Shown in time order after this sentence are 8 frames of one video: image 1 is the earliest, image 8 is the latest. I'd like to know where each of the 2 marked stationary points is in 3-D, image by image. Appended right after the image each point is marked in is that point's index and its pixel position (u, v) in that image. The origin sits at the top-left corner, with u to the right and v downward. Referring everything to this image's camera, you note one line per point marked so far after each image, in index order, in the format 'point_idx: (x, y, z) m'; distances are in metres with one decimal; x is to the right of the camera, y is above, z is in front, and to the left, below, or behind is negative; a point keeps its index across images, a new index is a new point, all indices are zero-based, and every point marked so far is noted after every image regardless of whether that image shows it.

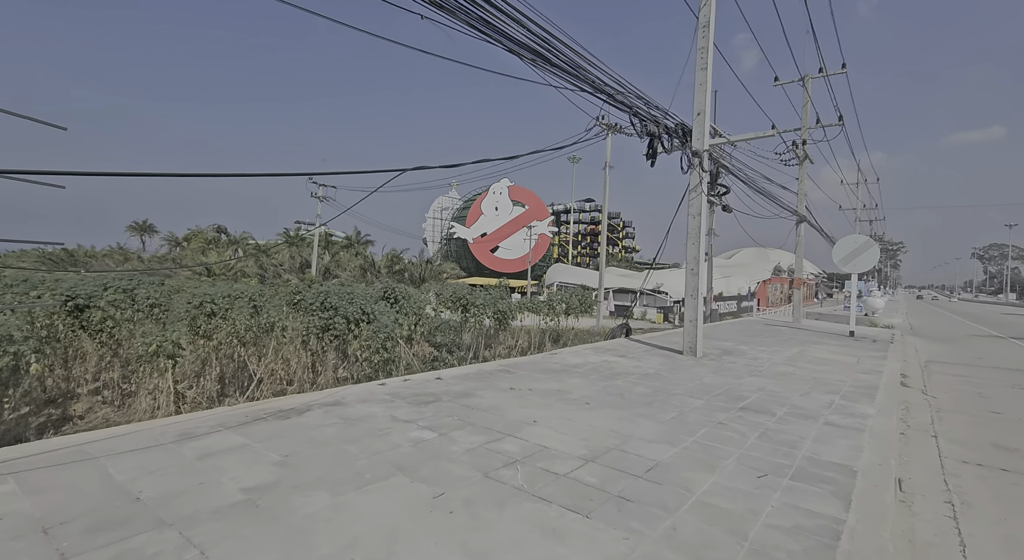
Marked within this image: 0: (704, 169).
0: (+2.5, +1.5, +6.7) m
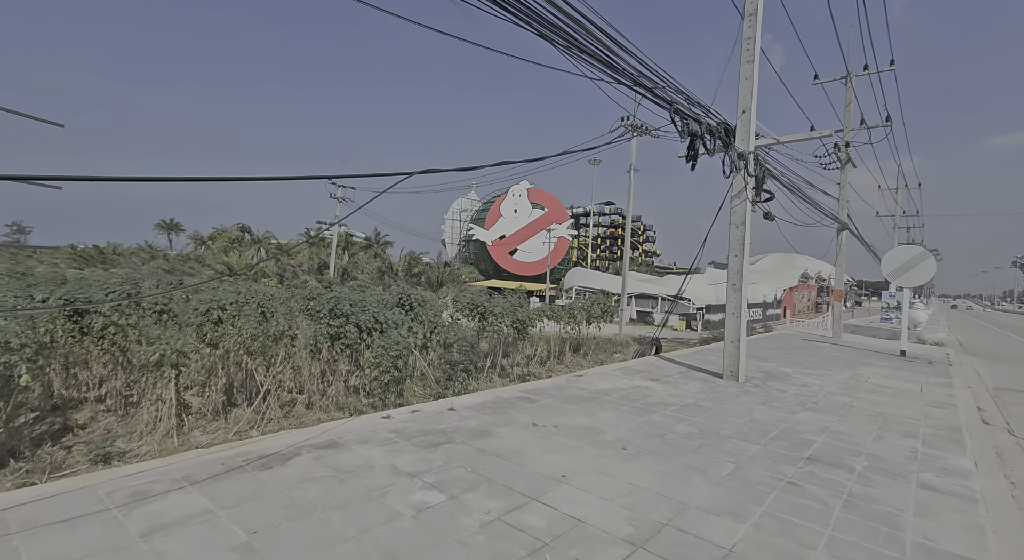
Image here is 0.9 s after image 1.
0: (+2.8, +1.3, +6.1) m
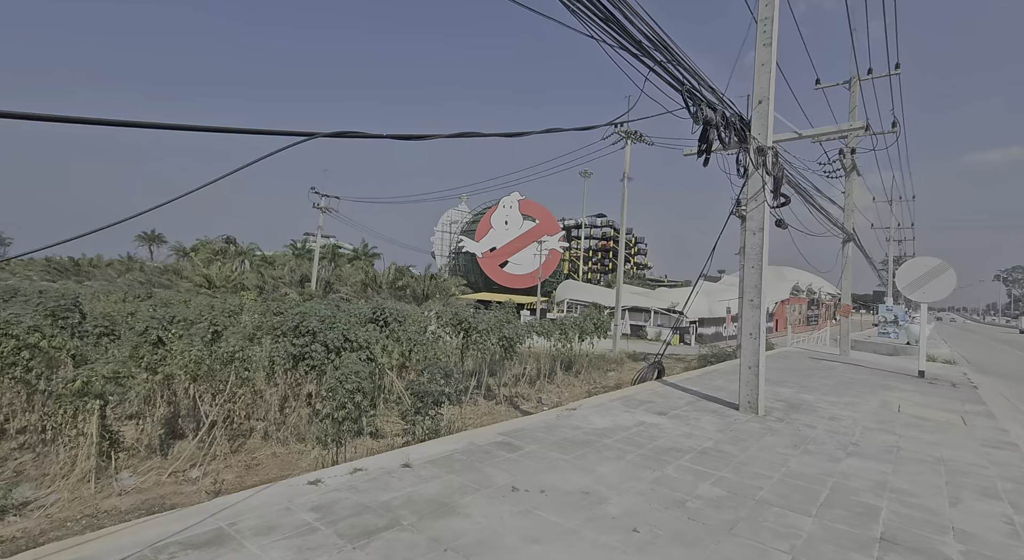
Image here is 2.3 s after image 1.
0: (+2.6, +1.1, +5.2) m
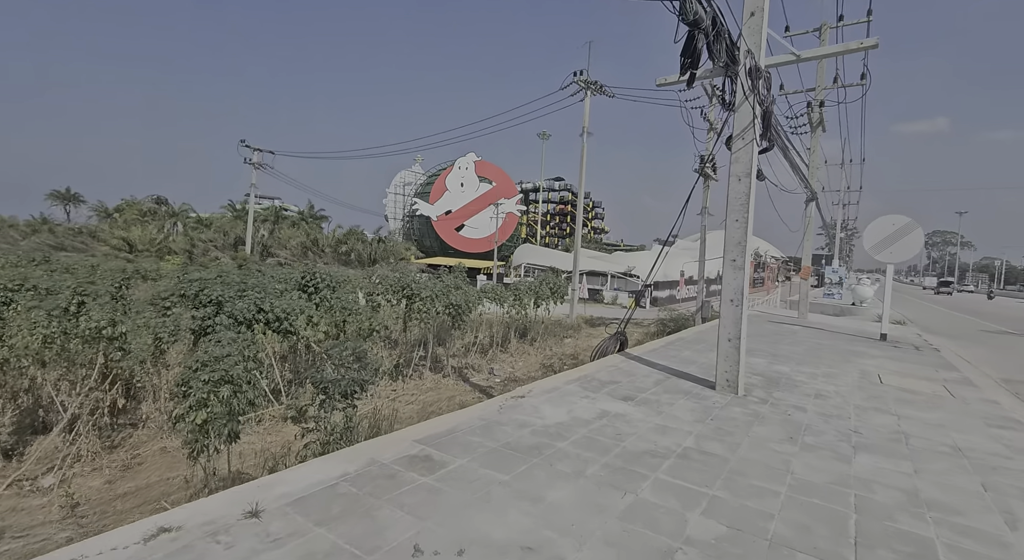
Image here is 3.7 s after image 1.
0: (+2.1, +1.5, +4.3) m
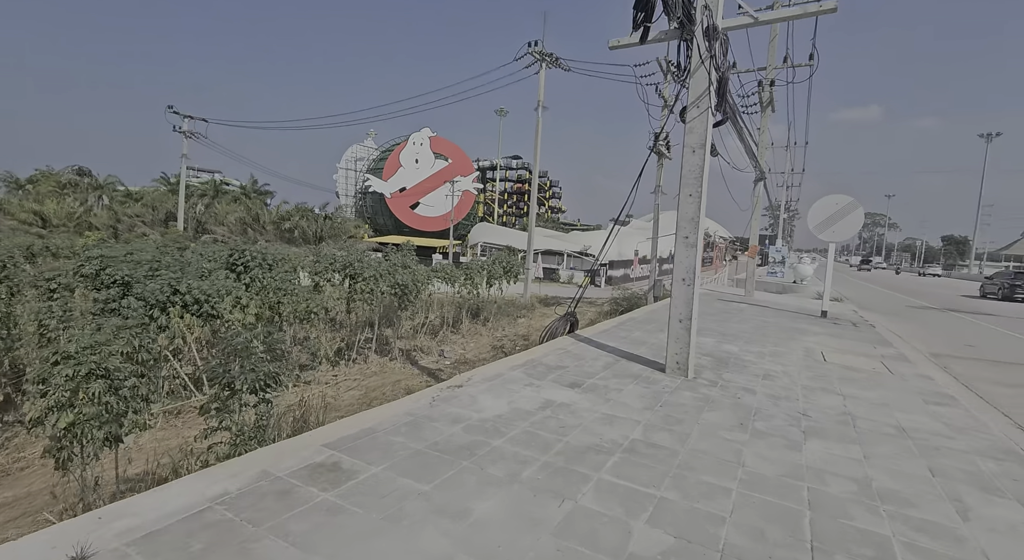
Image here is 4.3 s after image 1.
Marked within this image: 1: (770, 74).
0: (+1.6, +1.7, +4.0) m
1: (+6.3, +5.0, +12.5) m
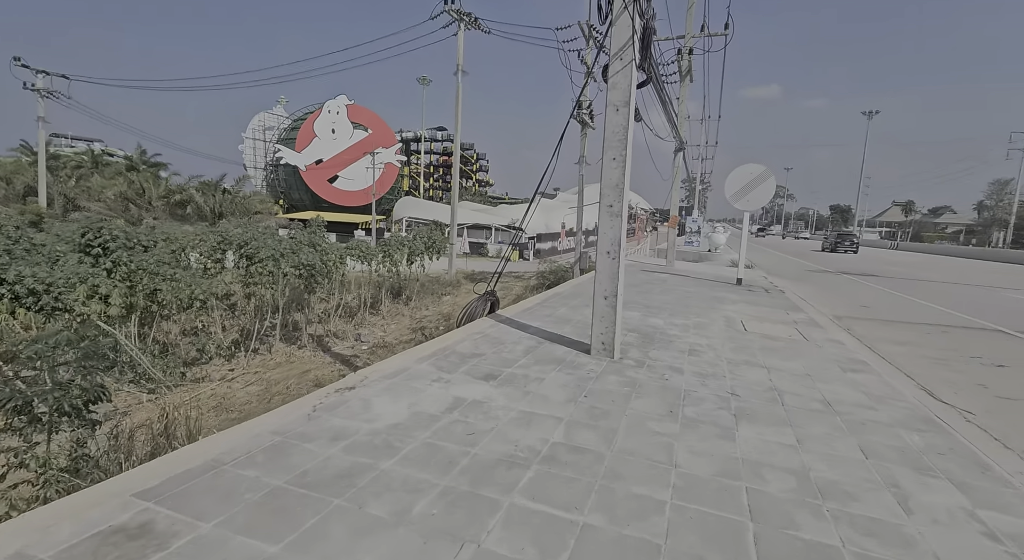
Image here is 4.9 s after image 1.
0: (+0.9, +1.8, +3.6) m
1: (+4.3, +5.8, +12.4) m
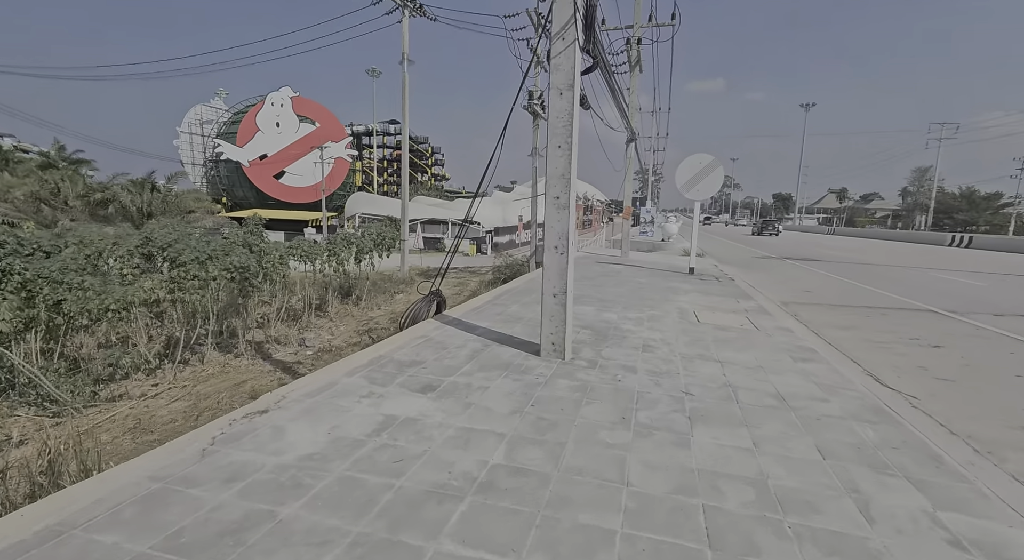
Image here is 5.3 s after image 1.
0: (+0.4, +1.9, +3.3) m
1: (+3.0, +6.0, +12.4) m
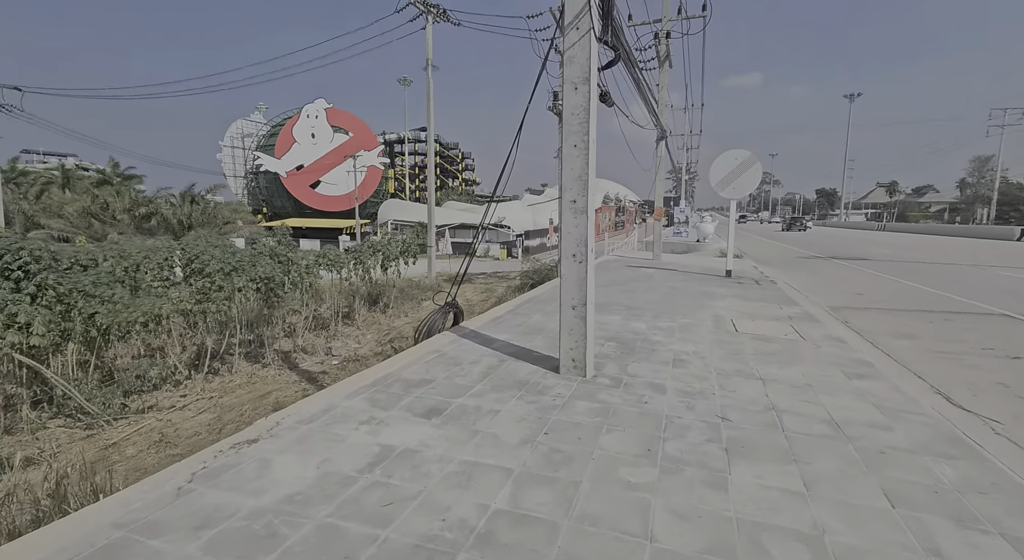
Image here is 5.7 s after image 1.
0: (+0.5, +1.8, +3.0) m
1: (+3.6, +5.9, +11.9) m
